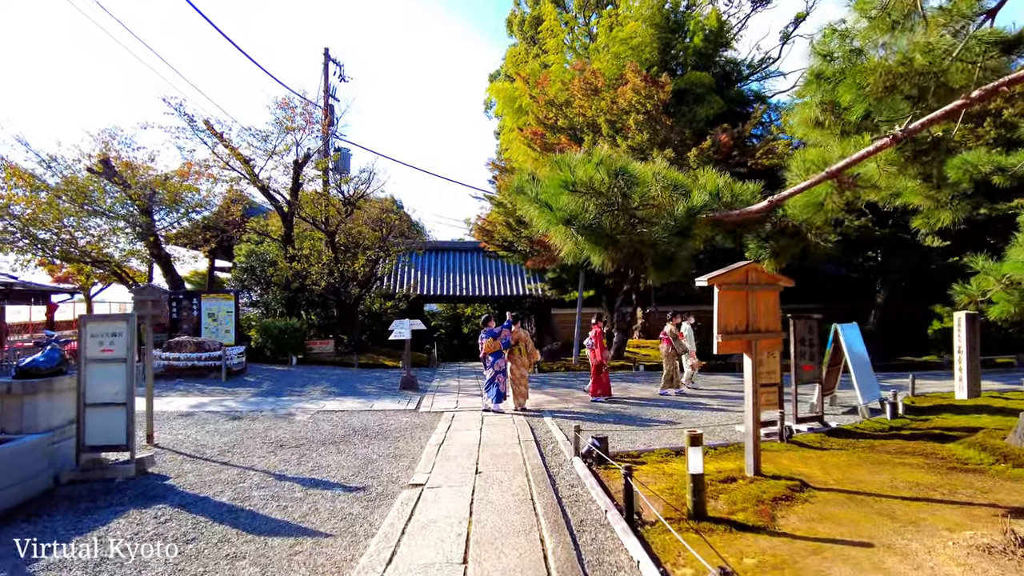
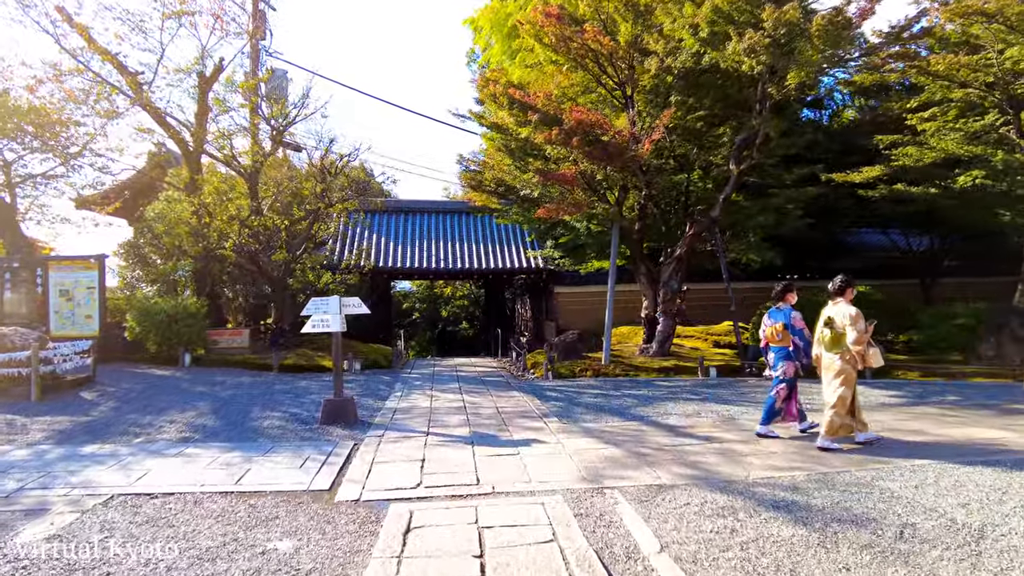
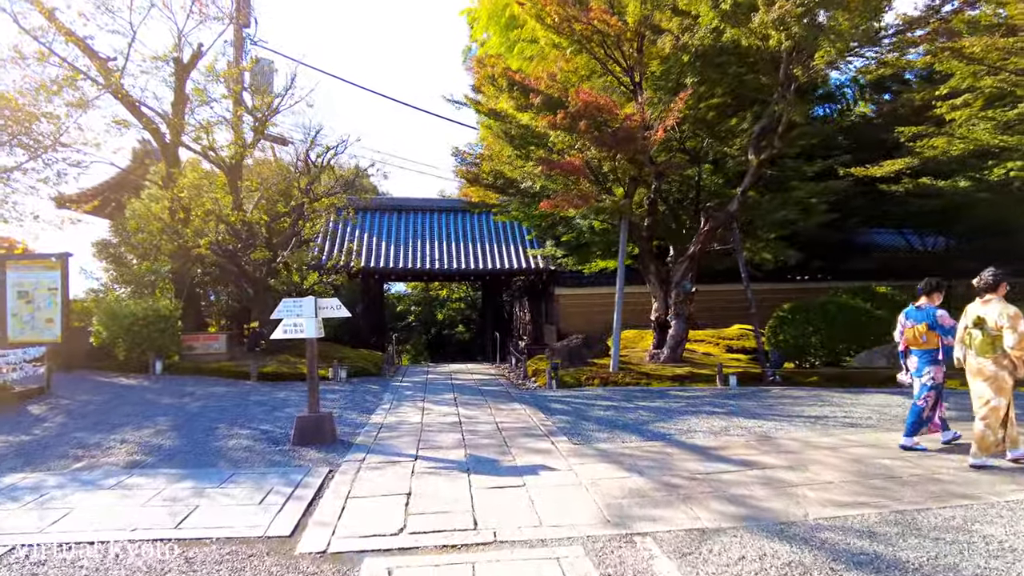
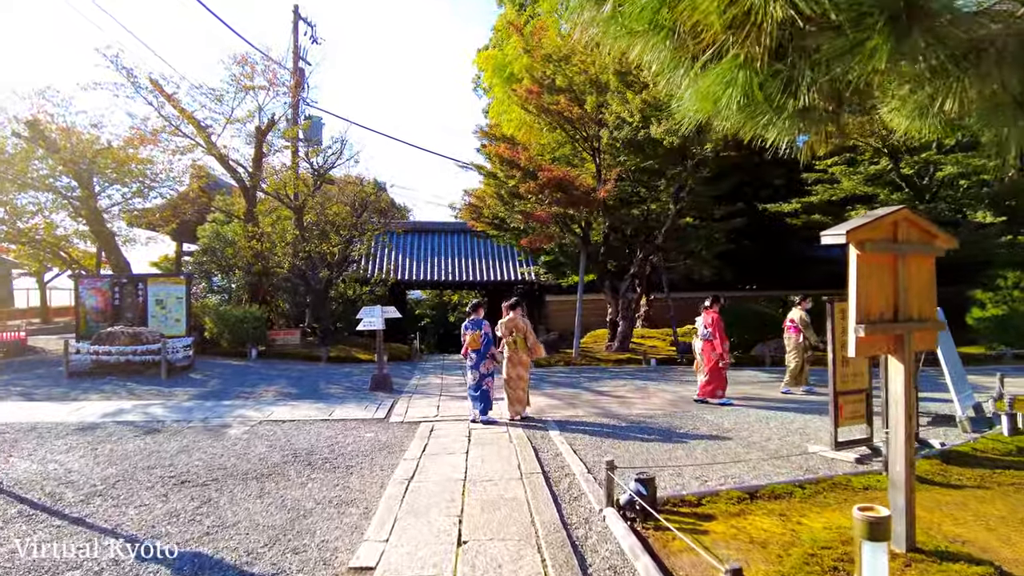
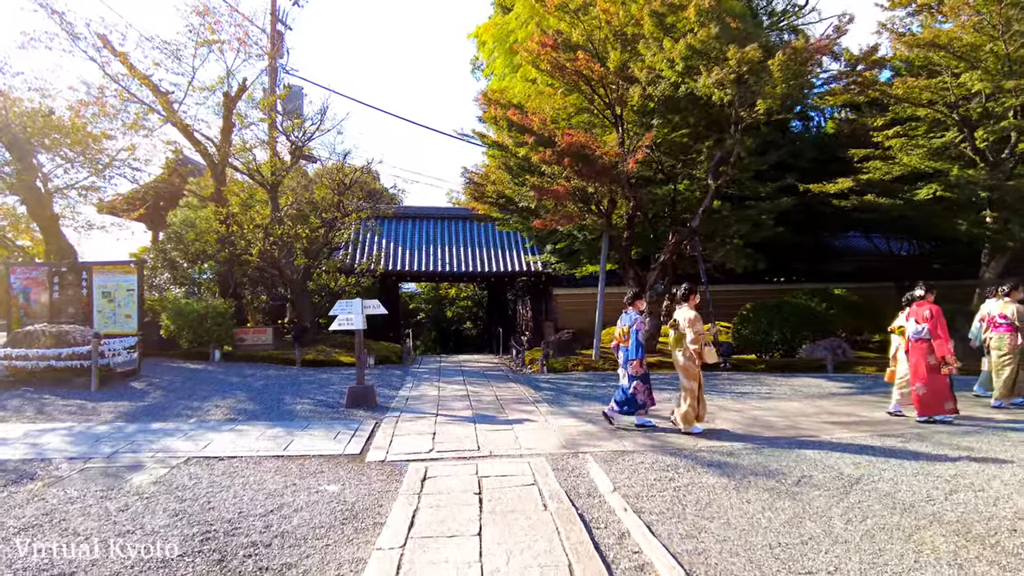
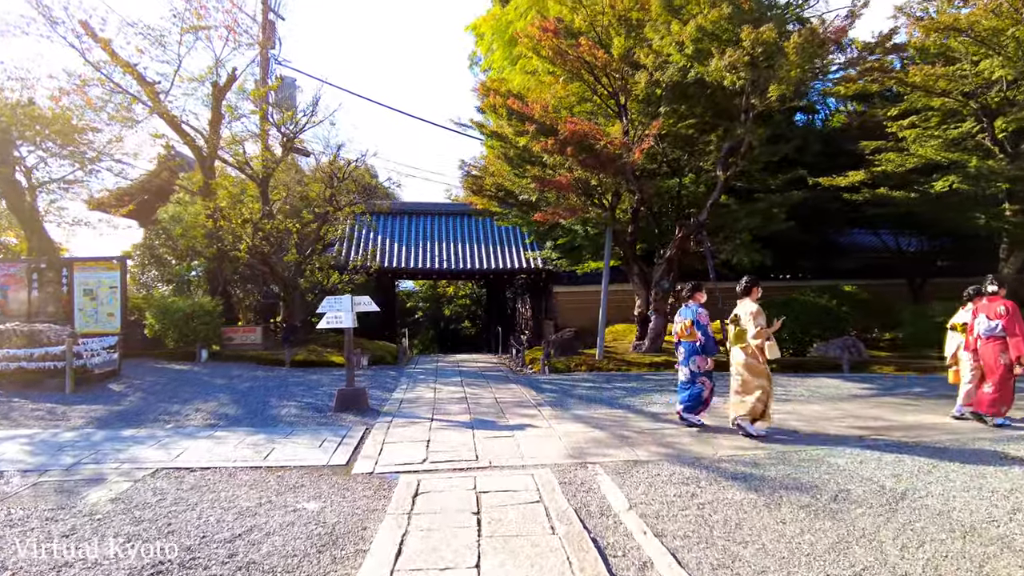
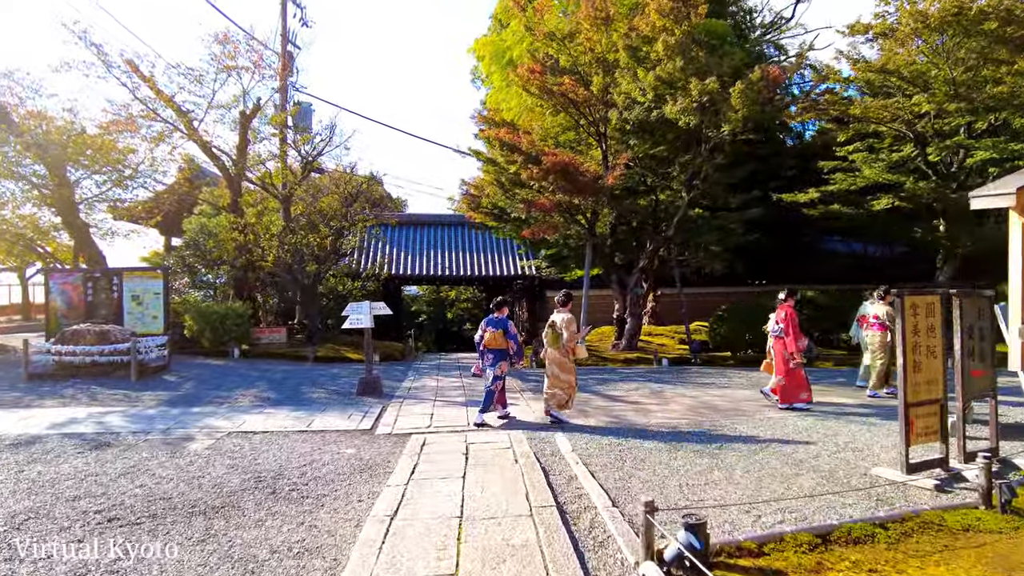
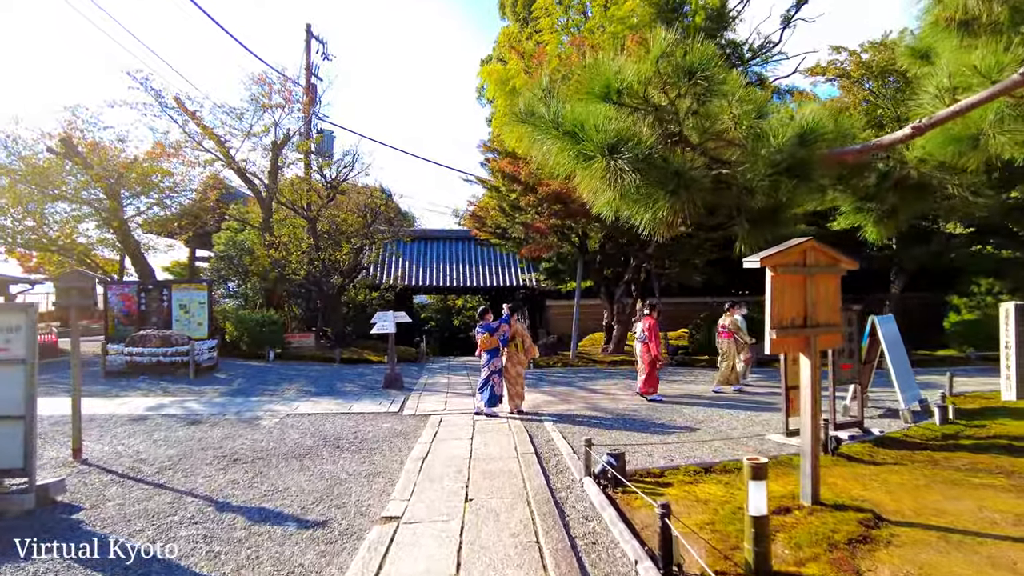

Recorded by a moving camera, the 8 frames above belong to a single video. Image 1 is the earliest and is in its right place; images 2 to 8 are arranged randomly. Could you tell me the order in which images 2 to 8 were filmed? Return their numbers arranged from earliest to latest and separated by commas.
8, 4, 7, 5, 6, 2, 3
